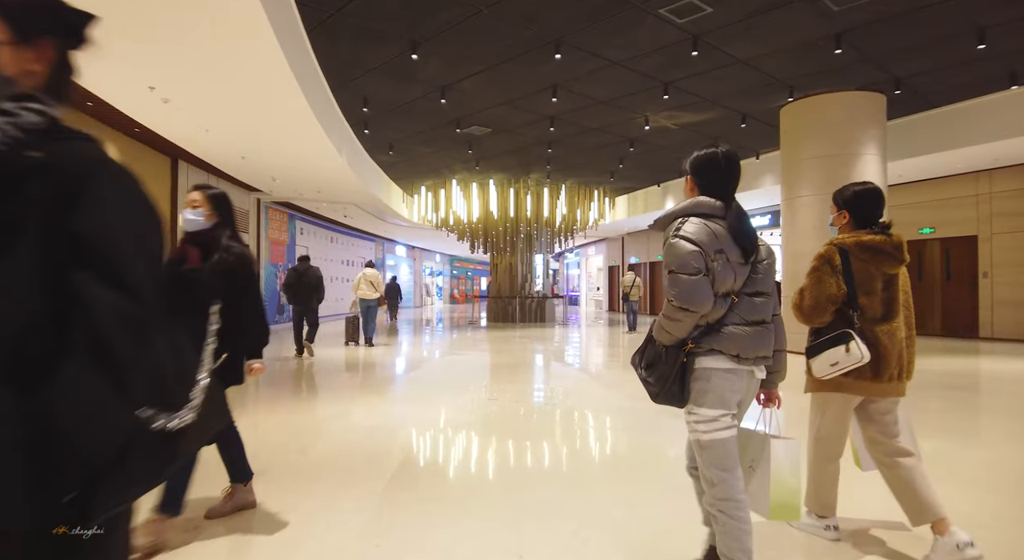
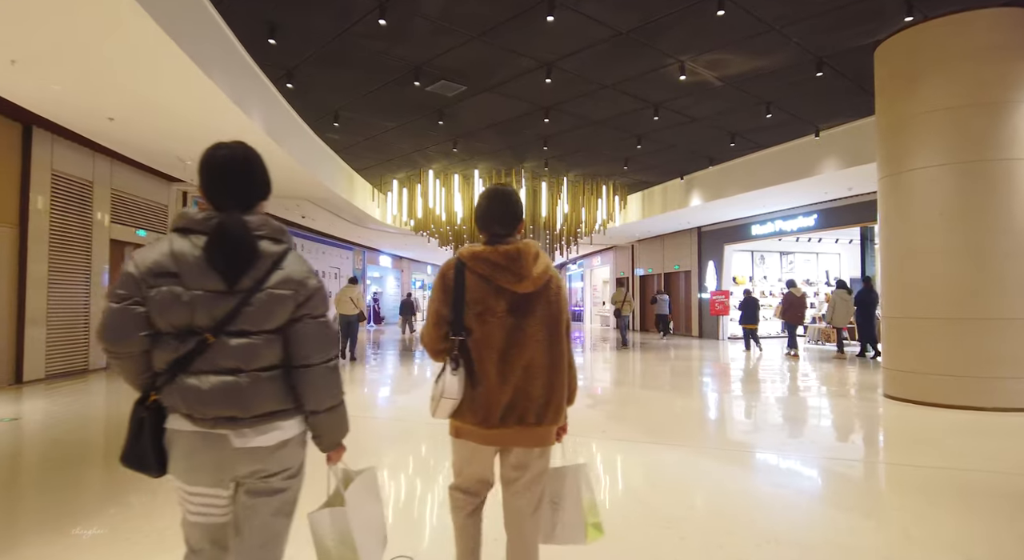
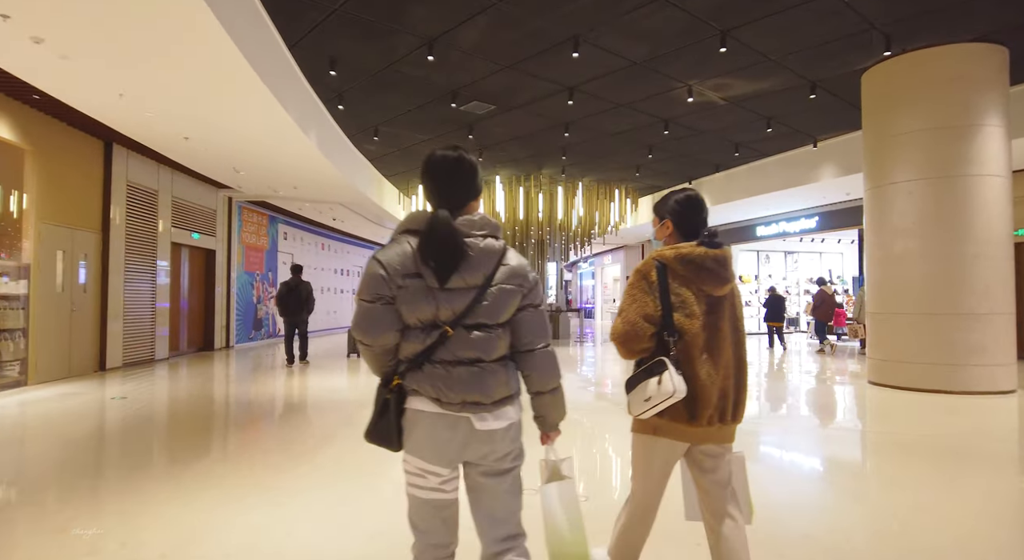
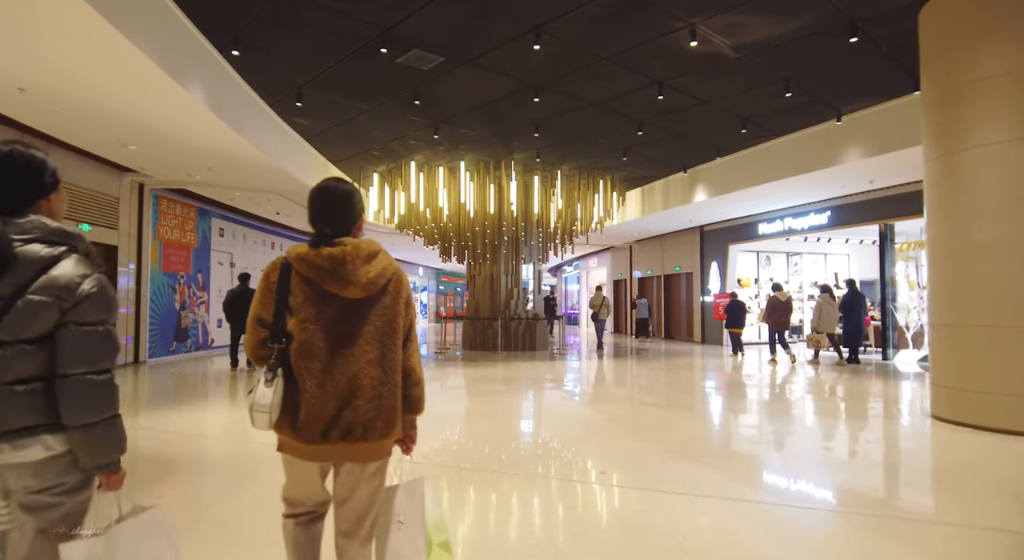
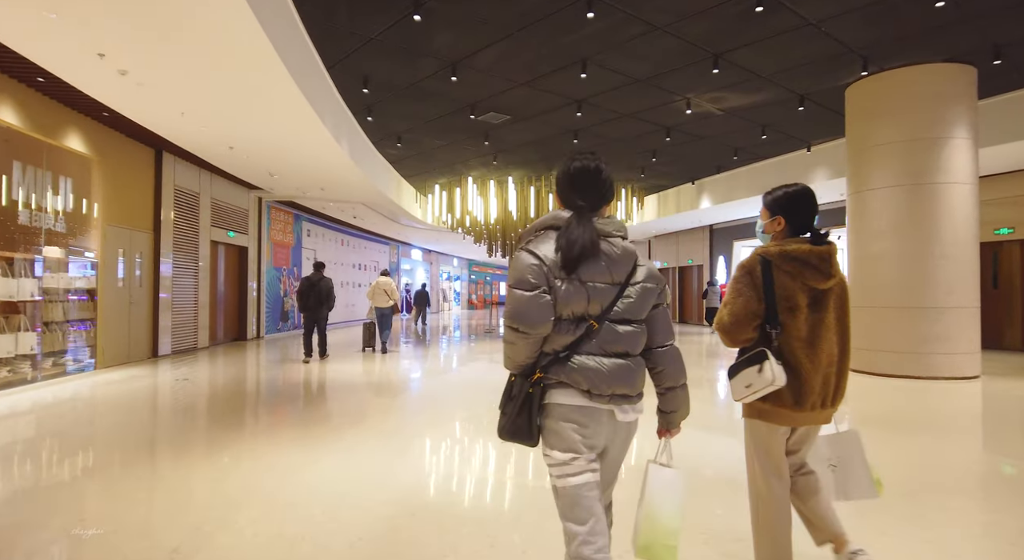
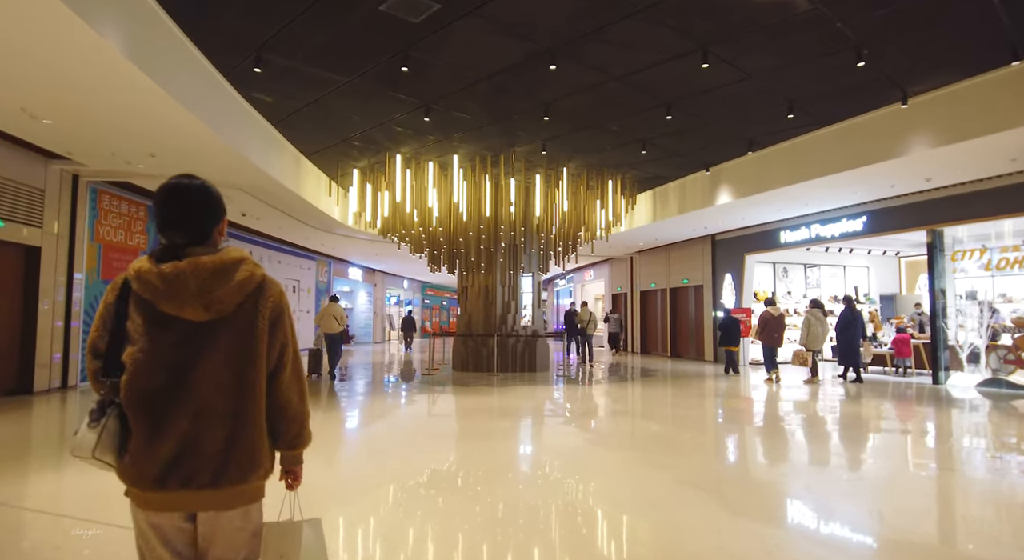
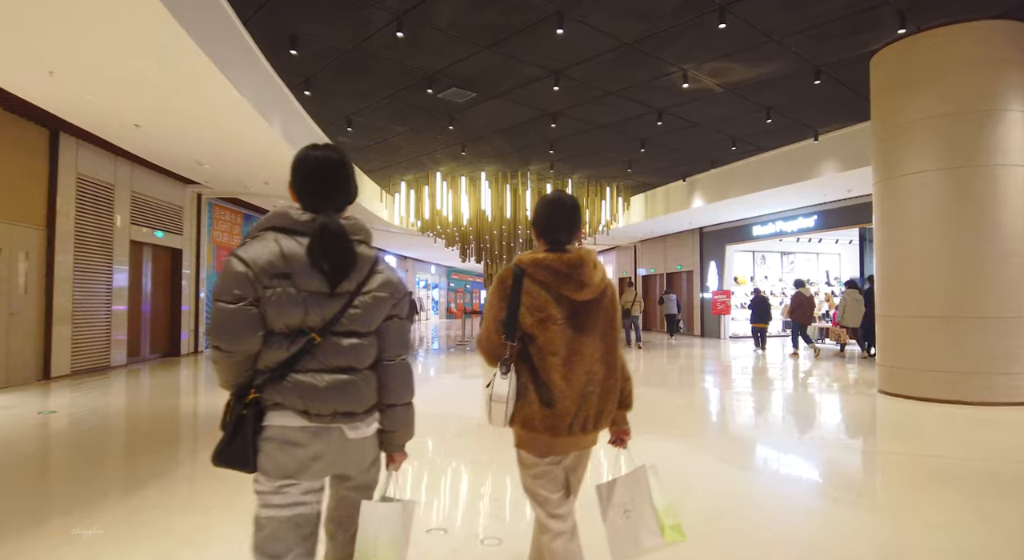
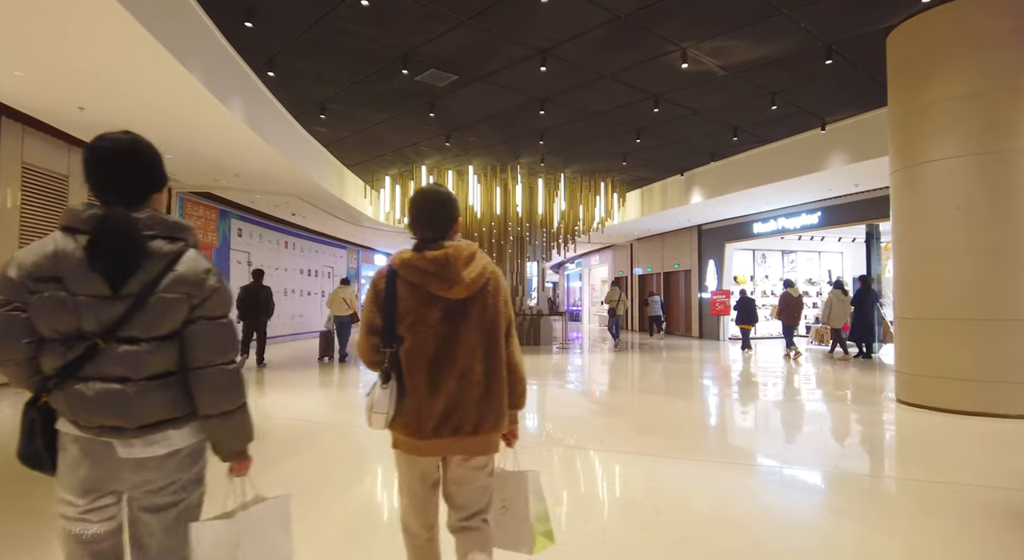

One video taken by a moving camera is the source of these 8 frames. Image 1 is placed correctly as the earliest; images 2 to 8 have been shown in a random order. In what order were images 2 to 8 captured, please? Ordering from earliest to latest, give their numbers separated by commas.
5, 3, 7, 2, 8, 4, 6
